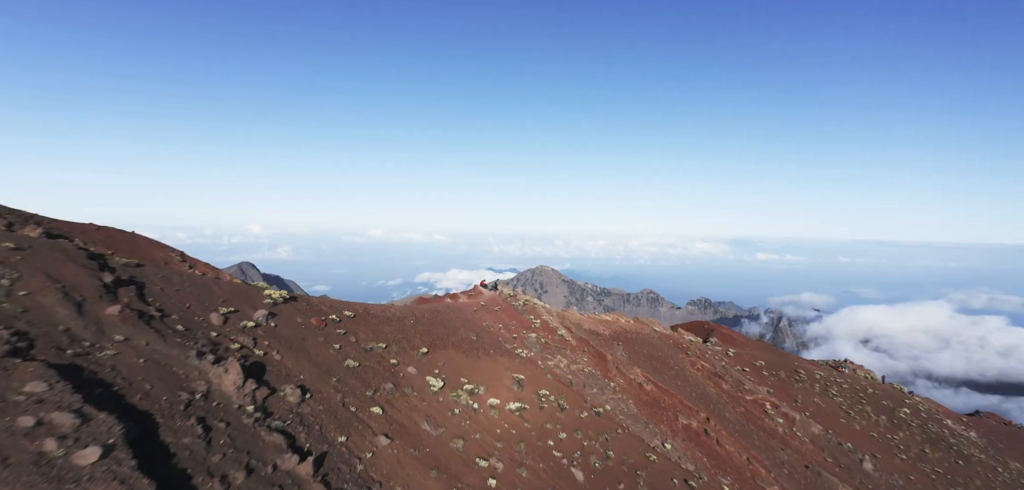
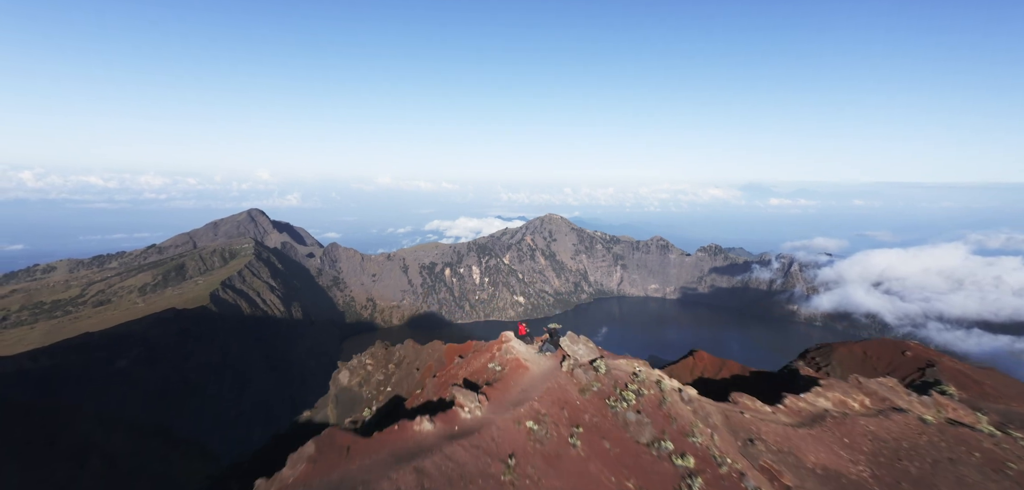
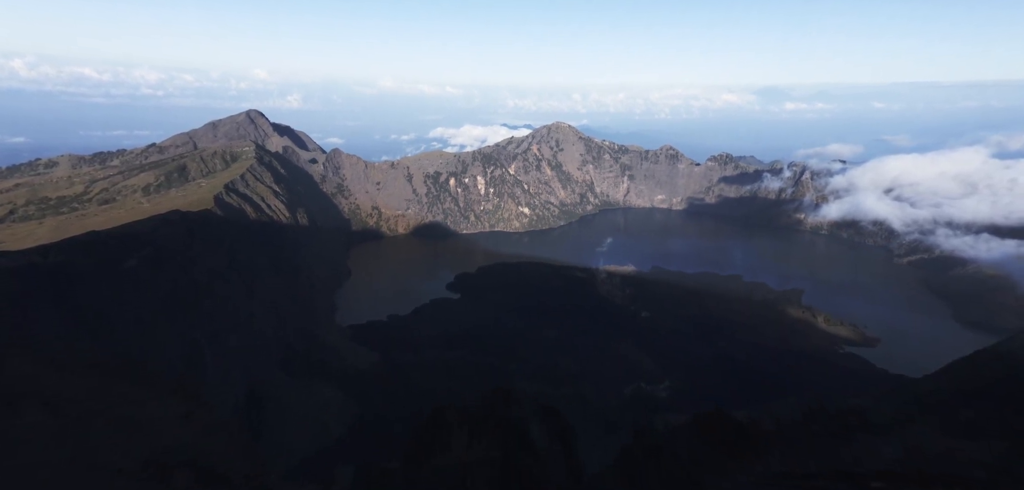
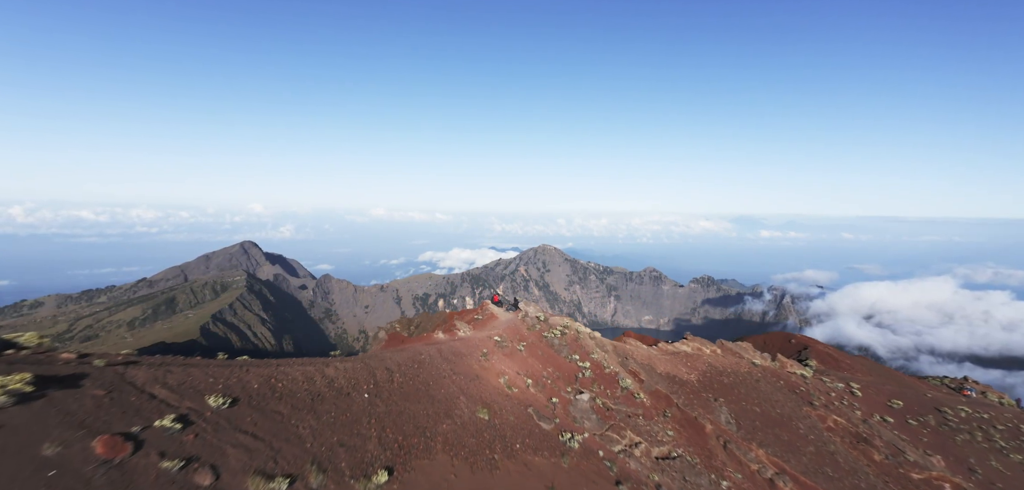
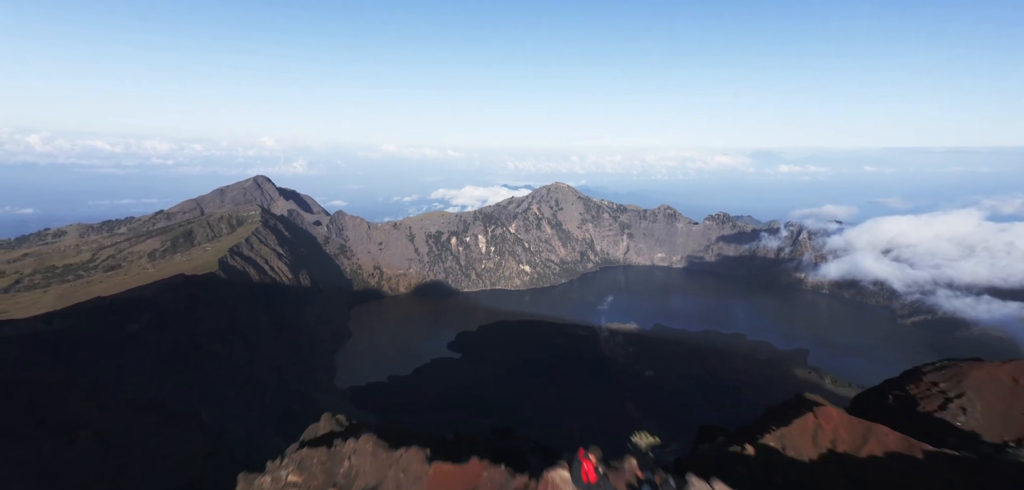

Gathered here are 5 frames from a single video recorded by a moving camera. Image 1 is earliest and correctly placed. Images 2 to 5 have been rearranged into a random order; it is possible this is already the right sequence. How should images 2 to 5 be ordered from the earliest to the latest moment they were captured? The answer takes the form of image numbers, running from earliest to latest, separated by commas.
4, 2, 5, 3
